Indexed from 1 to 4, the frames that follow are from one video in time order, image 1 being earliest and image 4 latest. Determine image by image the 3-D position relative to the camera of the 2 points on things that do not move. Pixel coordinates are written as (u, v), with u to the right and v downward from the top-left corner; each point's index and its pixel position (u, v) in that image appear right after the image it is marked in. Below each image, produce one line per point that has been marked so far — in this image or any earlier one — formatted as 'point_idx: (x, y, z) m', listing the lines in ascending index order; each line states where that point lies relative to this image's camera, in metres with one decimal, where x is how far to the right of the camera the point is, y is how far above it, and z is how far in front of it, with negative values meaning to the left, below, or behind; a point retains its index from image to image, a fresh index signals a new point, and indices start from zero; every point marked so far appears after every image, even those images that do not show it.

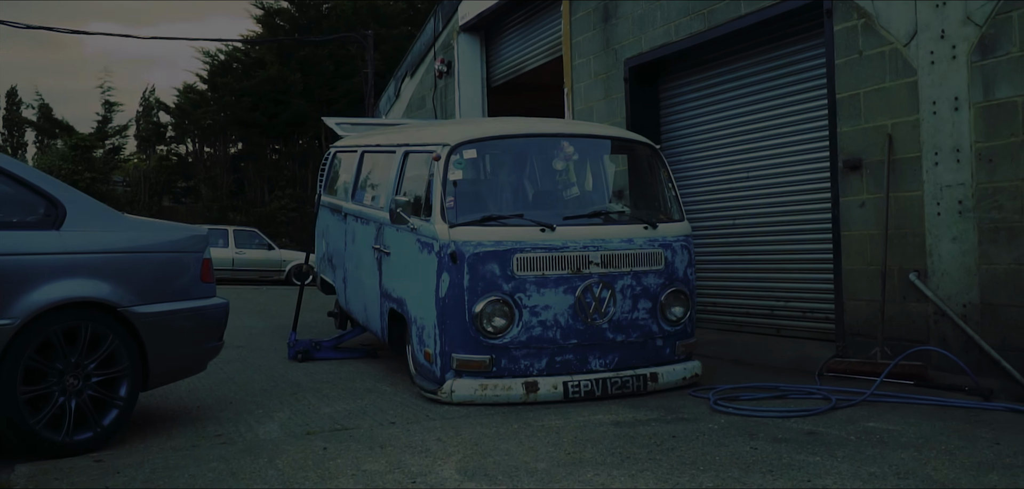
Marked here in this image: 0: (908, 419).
0: (+2.3, -1.0, +5.4) m
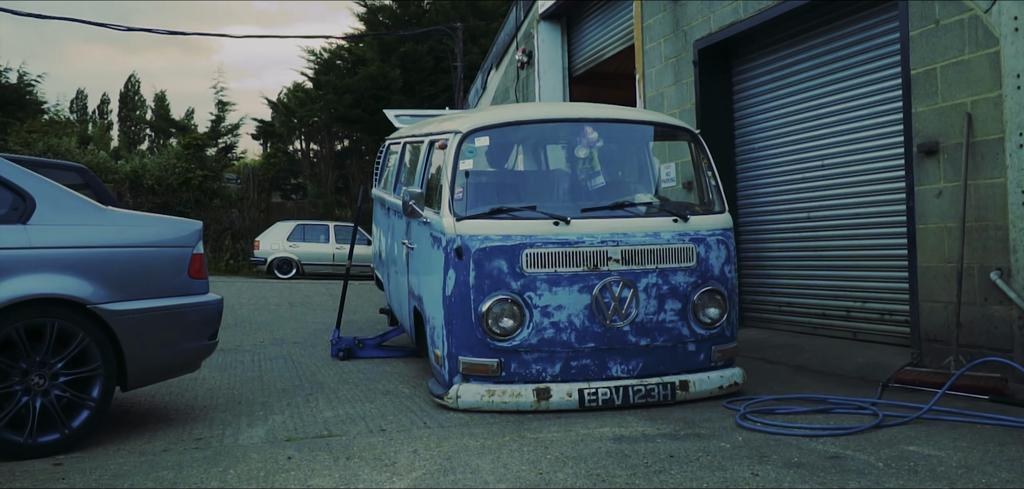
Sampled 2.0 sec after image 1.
0: (+2.3, -1.0, +4.6) m
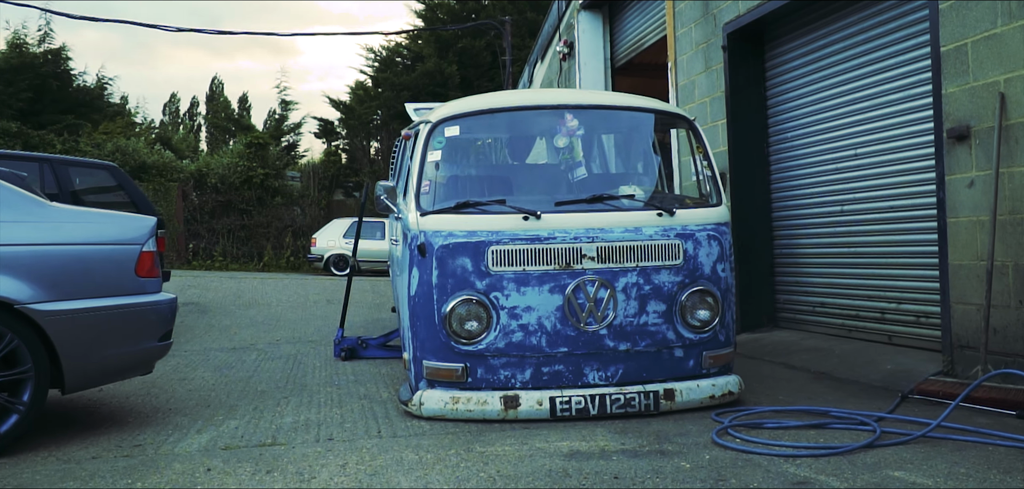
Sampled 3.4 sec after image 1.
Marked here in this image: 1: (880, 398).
0: (+2.0, -1.0, +4.0) m
1: (+2.4, -1.0, +6.0) m
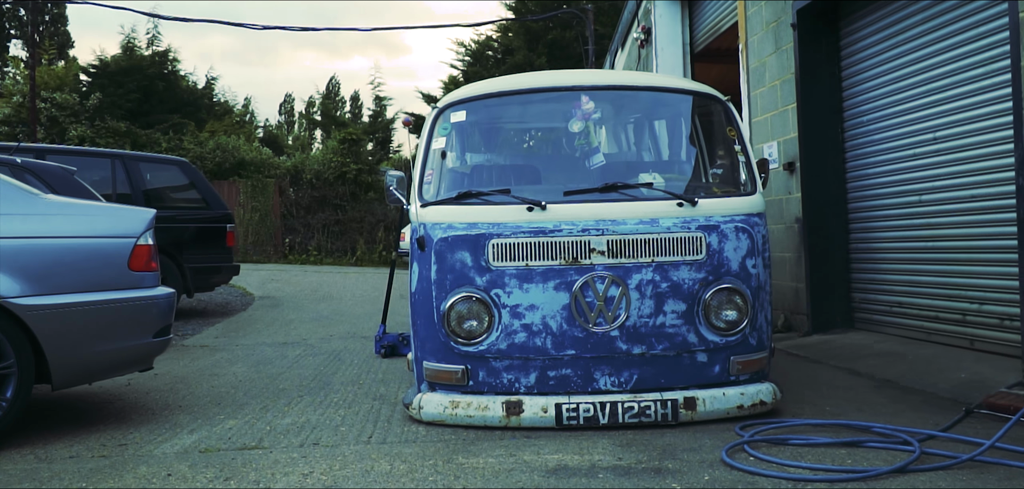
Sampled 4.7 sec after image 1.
0: (+1.8, -0.9, +3.4) m
1: (+2.5, -1.0, +5.3) m
